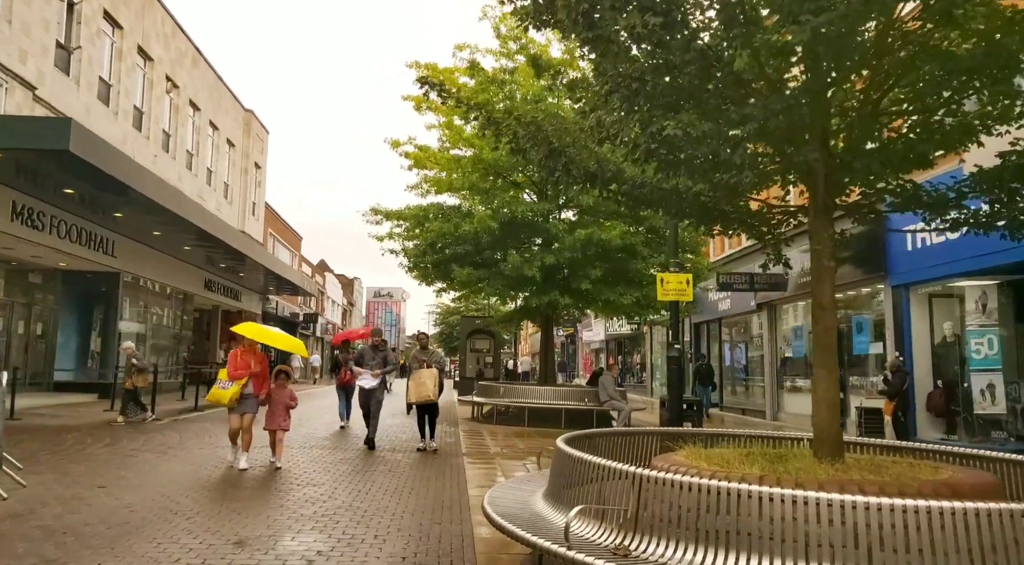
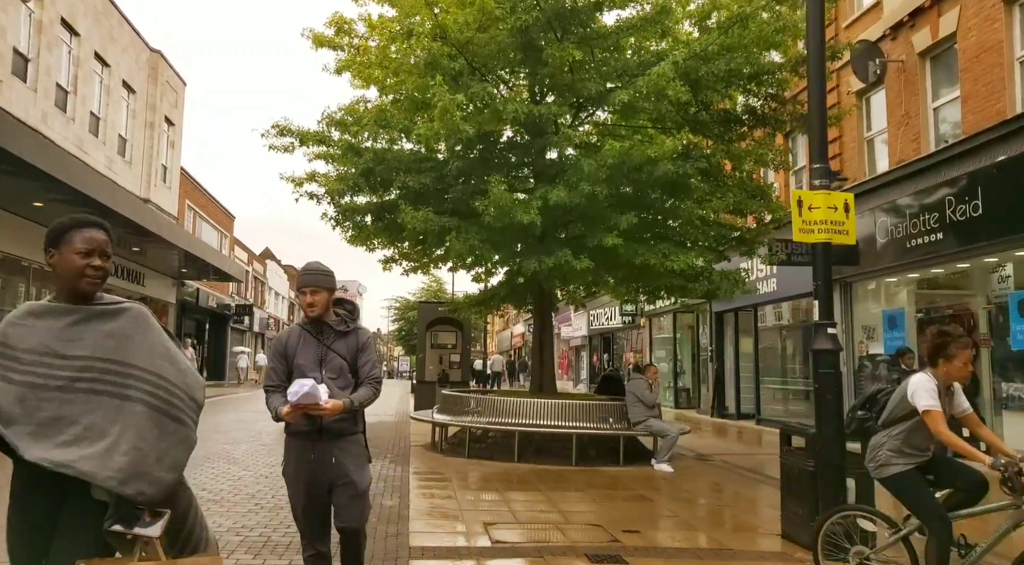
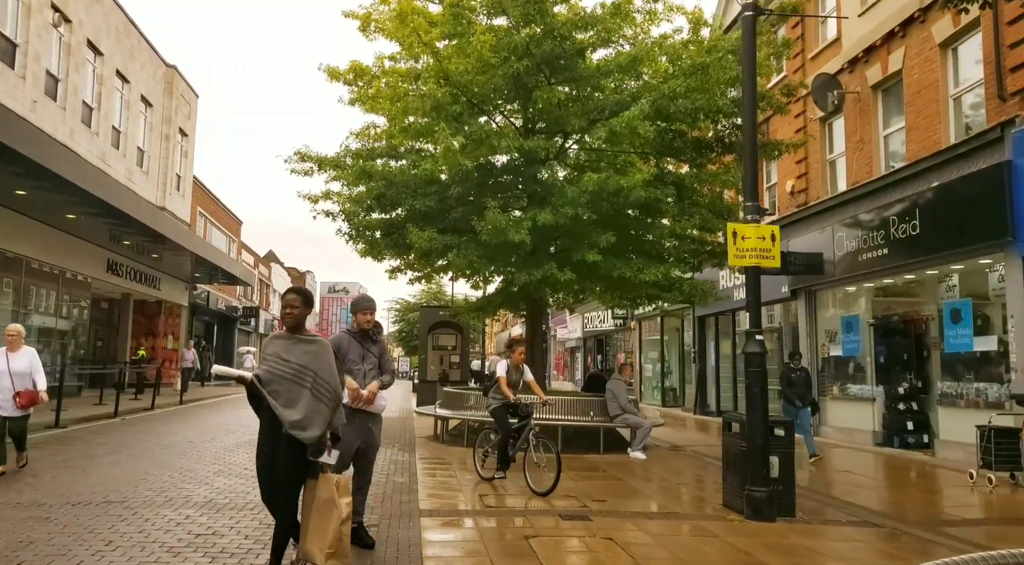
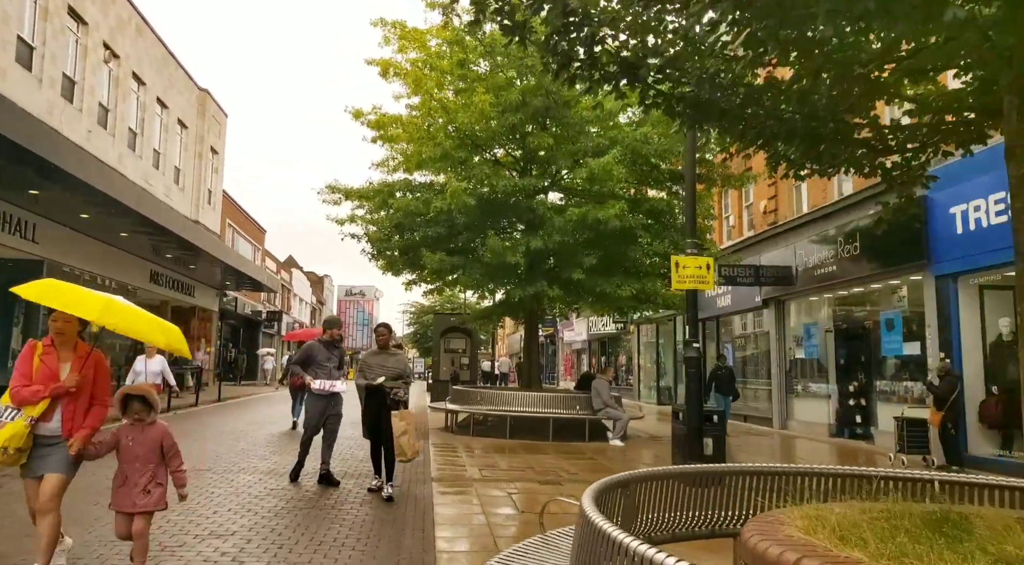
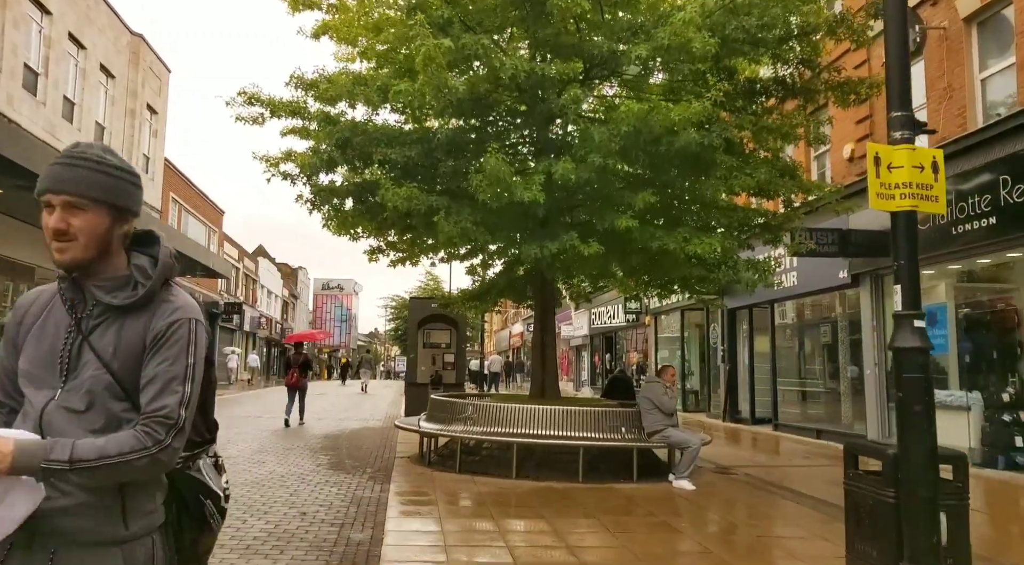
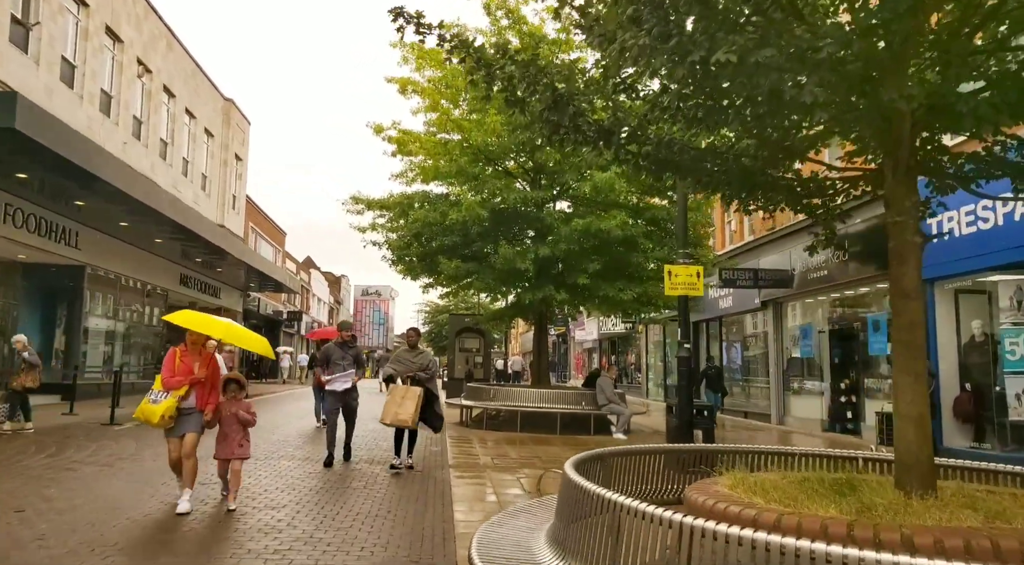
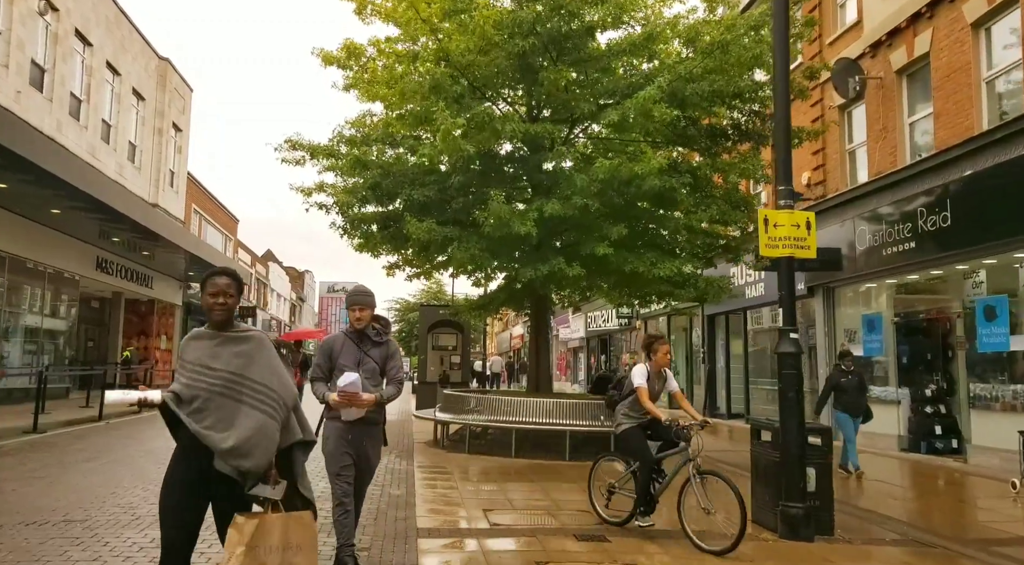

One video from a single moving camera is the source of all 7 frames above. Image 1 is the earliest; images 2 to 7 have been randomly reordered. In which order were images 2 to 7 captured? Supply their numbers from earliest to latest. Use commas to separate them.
6, 4, 3, 7, 2, 5
